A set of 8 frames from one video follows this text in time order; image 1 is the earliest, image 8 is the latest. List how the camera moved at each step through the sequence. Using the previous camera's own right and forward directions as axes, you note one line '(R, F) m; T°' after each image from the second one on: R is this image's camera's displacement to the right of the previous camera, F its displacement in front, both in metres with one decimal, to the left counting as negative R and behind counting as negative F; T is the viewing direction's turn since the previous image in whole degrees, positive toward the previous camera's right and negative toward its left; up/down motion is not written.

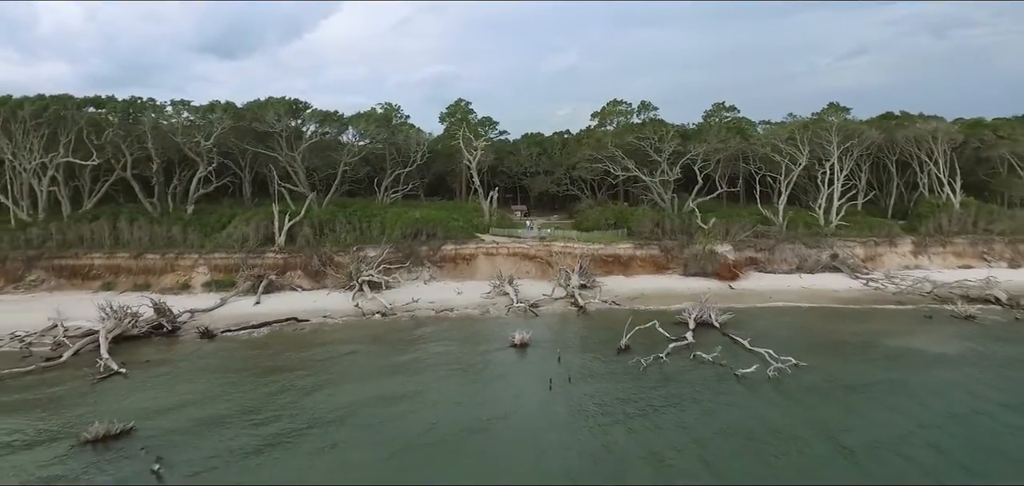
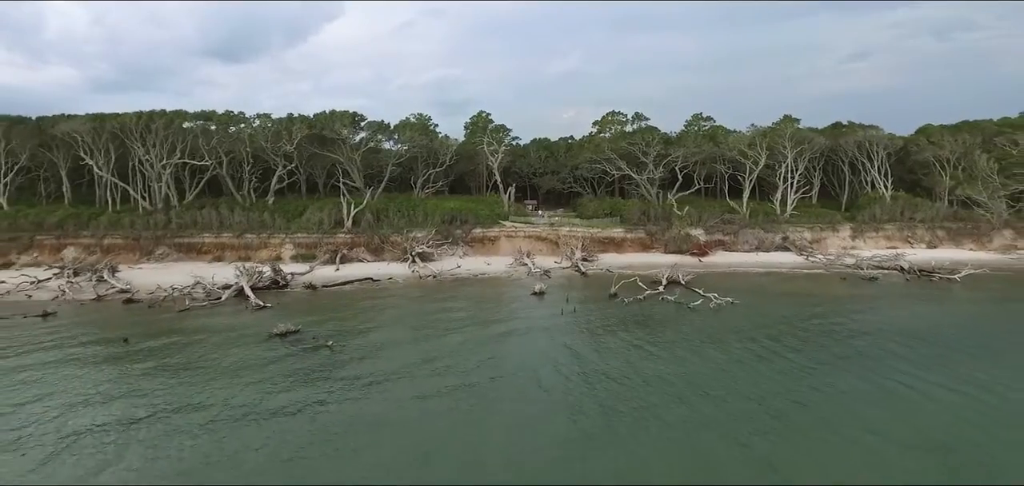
(-0.7, -7.2) m; 0°
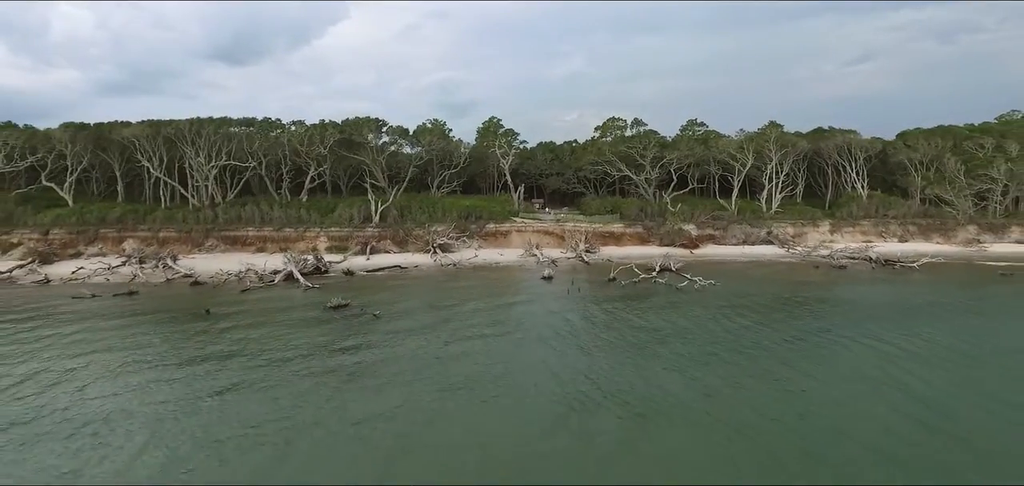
(-0.4, -3.8) m; 0°
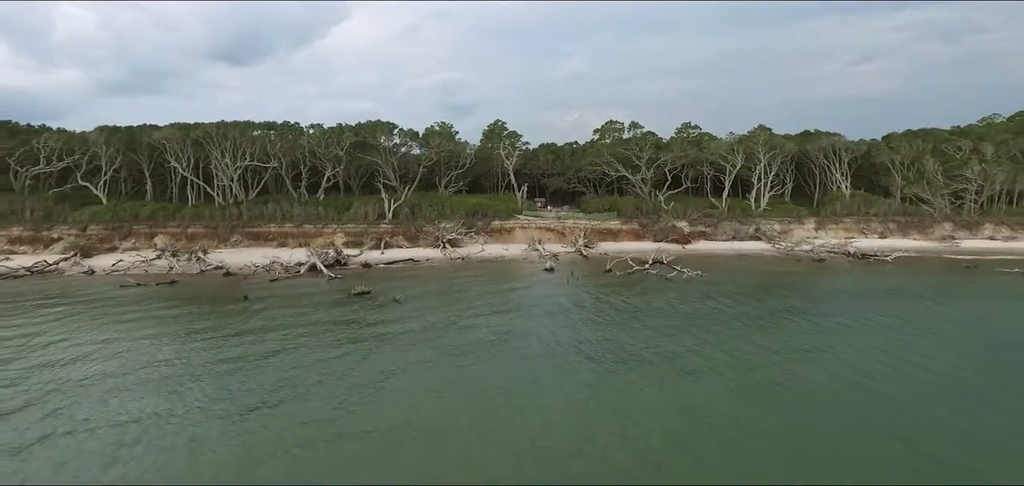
(-0.1, -2.6) m; 0°
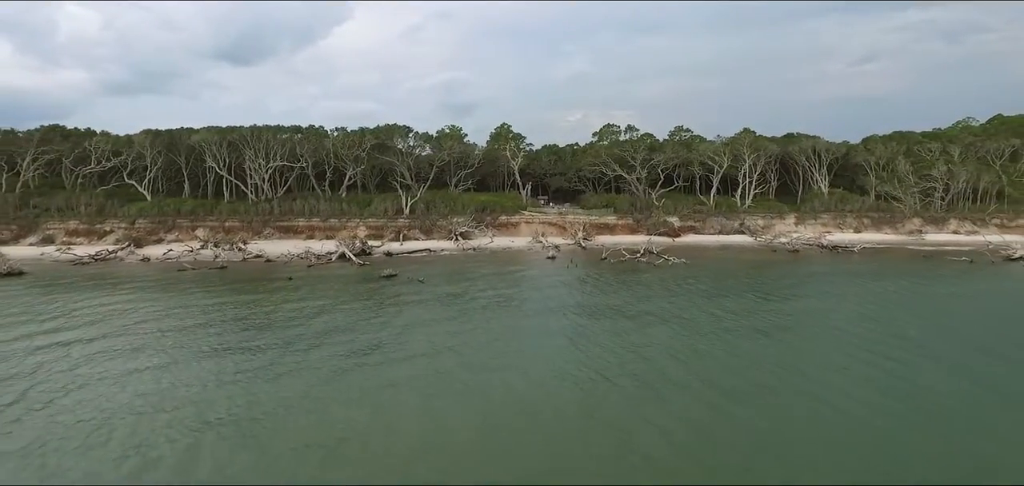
(-0.2, -4.0) m; 0°
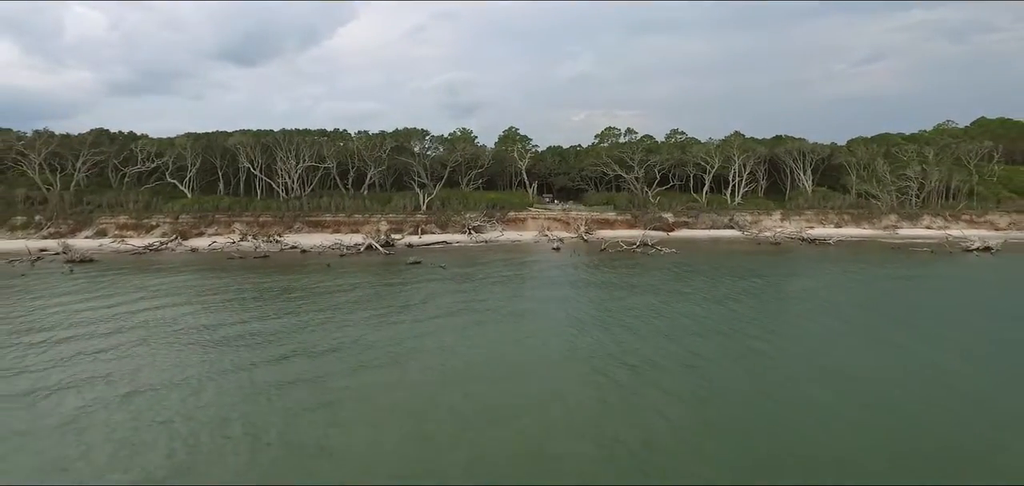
(-0.3, -4.1) m; 0°
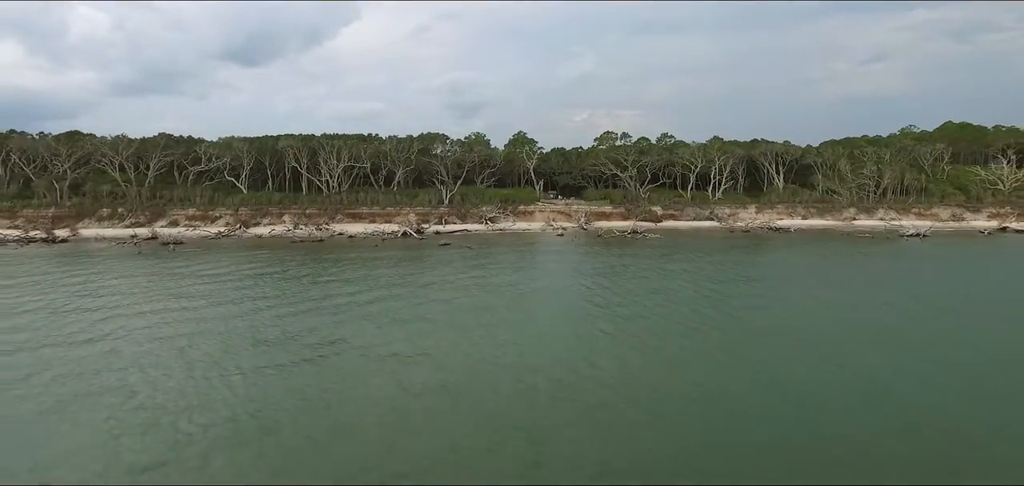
(-0.6, -7.7) m; 0°
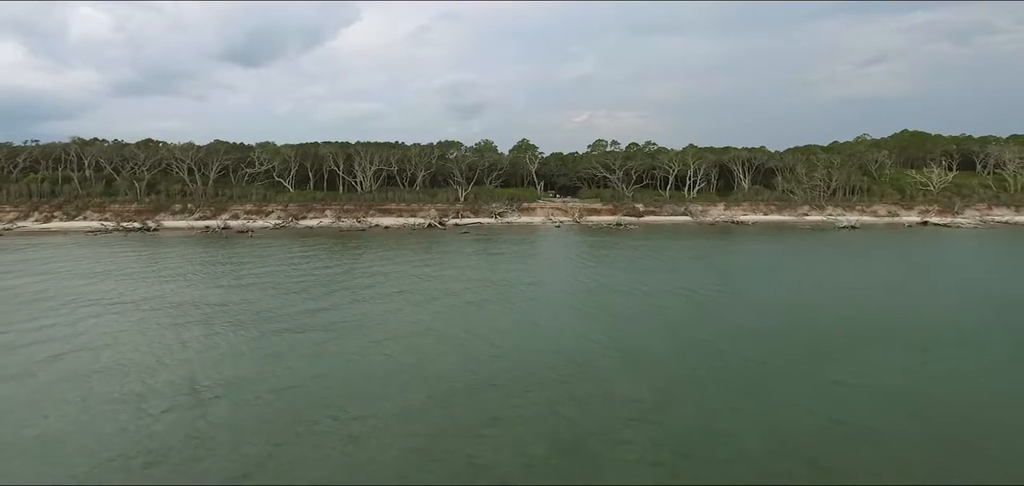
(-0.5, -10.2) m; 0°
